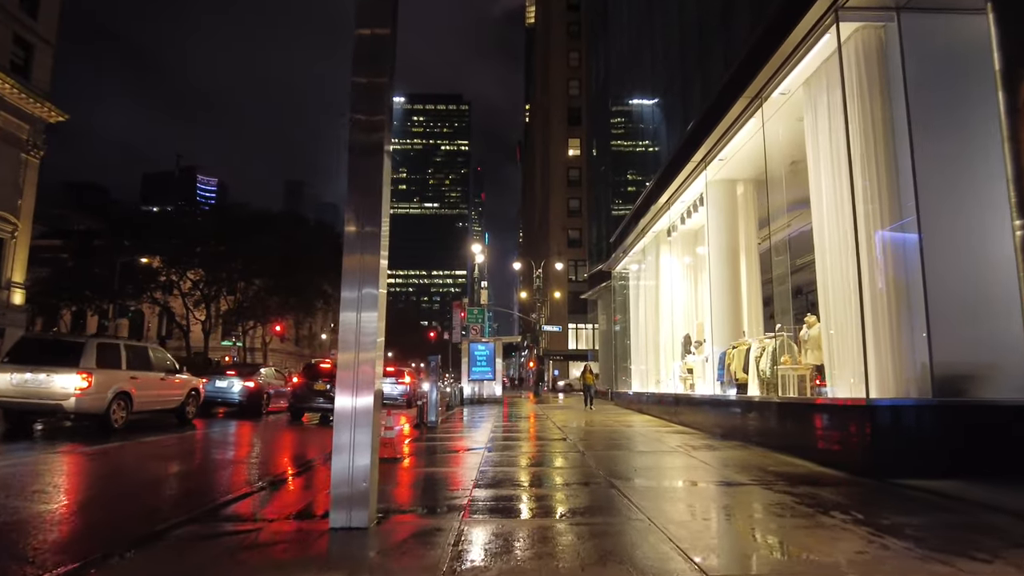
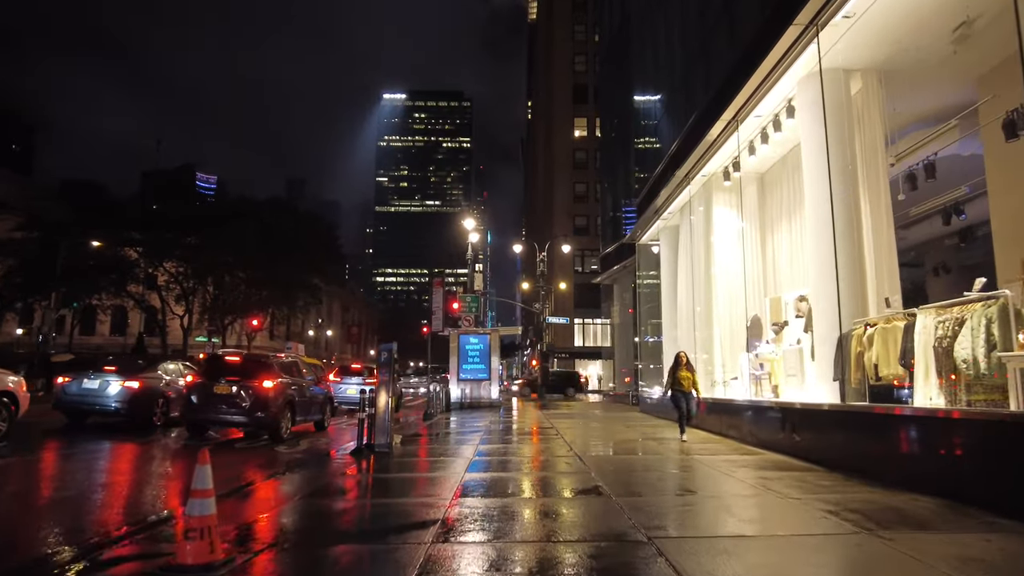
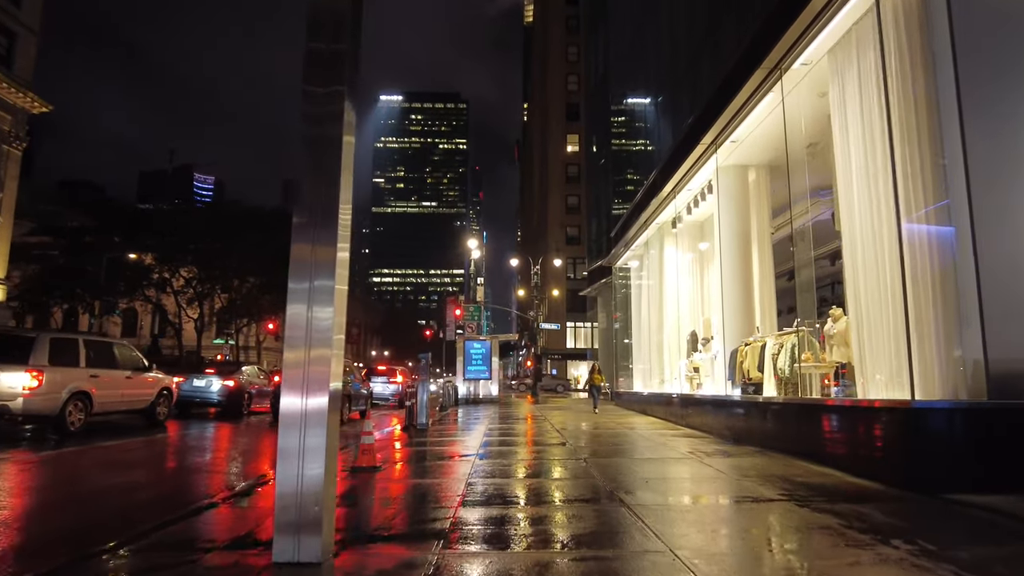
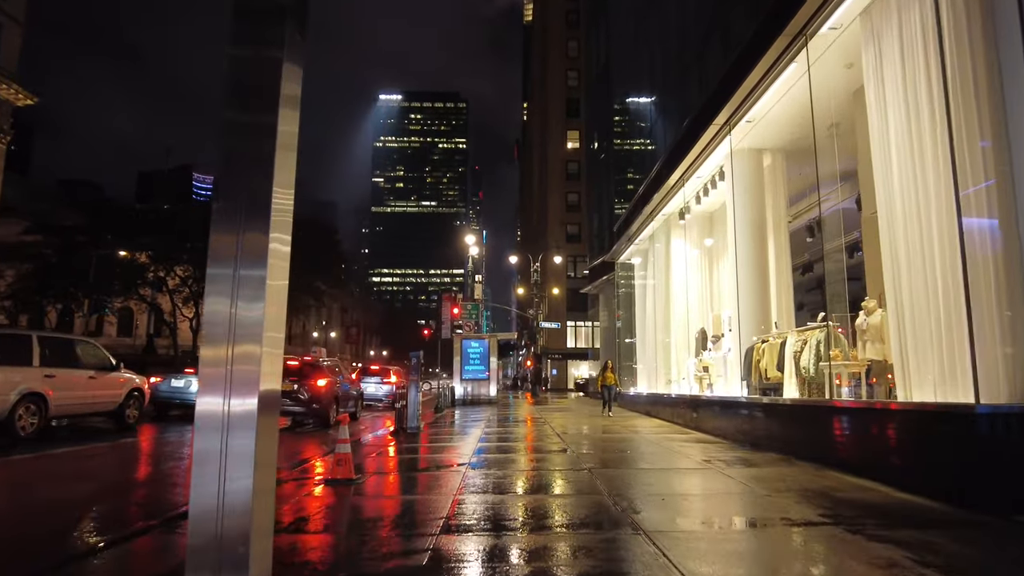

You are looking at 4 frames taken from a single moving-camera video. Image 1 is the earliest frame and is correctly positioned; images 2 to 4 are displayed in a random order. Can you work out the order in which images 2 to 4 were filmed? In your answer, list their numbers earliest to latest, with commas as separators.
3, 4, 2
